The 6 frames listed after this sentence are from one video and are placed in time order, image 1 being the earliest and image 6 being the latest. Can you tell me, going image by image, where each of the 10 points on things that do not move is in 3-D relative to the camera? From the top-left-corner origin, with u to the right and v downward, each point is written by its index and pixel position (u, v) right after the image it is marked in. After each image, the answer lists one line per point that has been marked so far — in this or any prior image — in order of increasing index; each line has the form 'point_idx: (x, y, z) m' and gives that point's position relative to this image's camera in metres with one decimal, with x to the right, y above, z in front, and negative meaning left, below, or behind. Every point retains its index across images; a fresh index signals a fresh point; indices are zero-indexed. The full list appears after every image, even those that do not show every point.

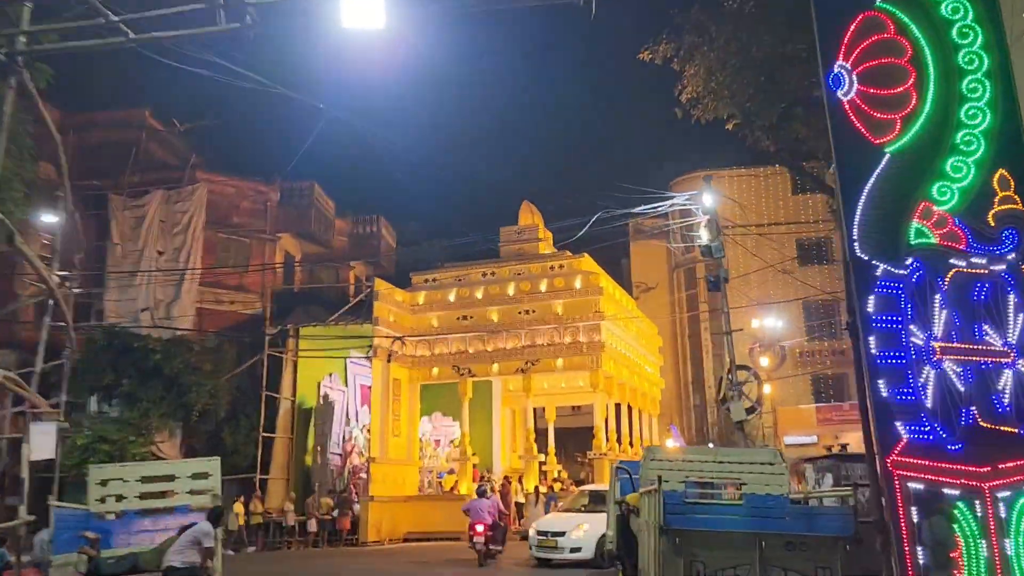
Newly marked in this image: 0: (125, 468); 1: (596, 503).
0: (-4.6, -2.1, +9.9) m
1: (+1.5, -3.8, +14.7) m
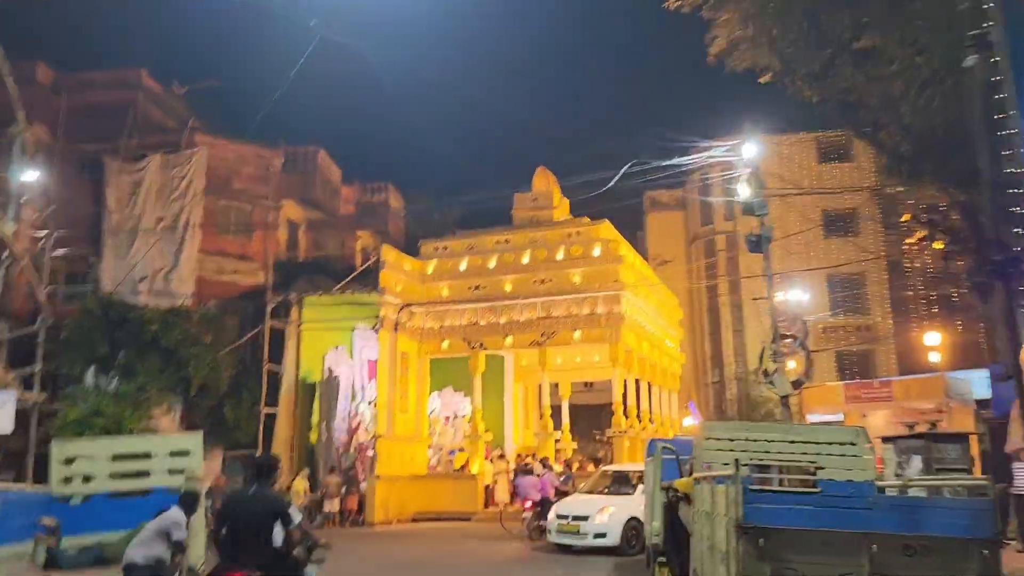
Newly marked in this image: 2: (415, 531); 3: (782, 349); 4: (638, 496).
0: (-4.4, -1.6, +8.7) m
1: (+1.7, -3.2, +13.5) m
2: (-2.1, -5.4, +18.6) m
3: (+3.7, -0.9, +11.4) m
4: (+2.0, -3.2, +12.9) m
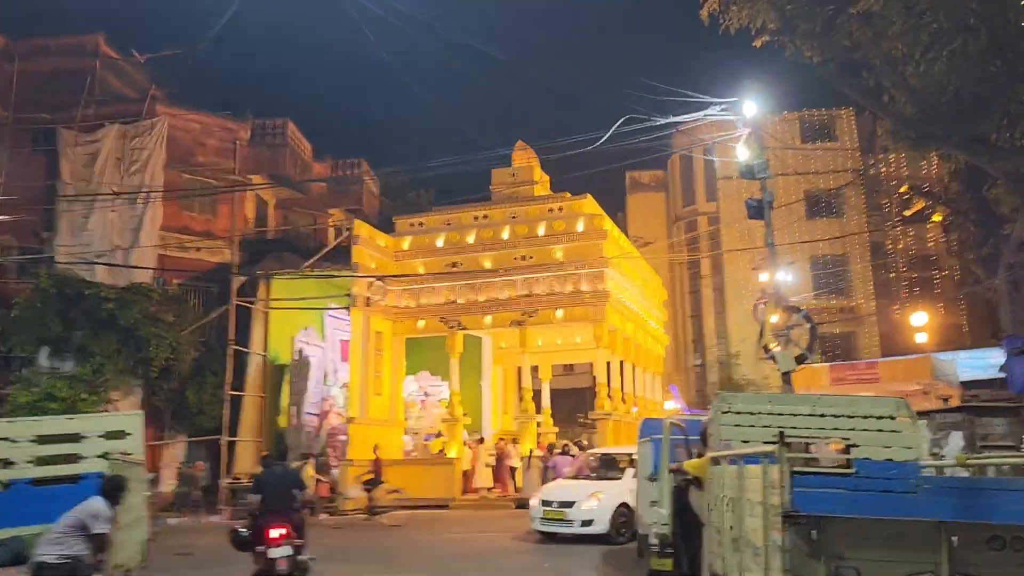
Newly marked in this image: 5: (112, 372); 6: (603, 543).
0: (-4.5, -1.3, +7.7) m
1: (+1.4, -2.7, +12.7) m
2: (-2.5, -4.9, +17.7) m
3: (+3.5, -0.5, +10.6) m
4: (+1.7, -2.8, +12.1) m
5: (-9.3, -2.0, +19.3) m
6: (+1.3, -3.7, +12.0) m
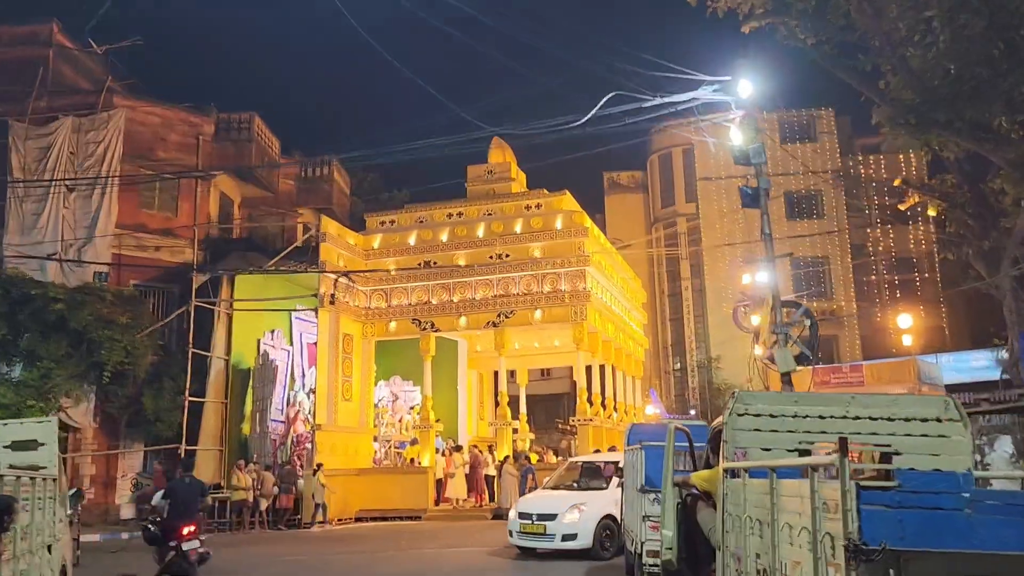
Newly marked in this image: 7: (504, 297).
0: (-4.7, -1.2, +6.6) m
1: (+1.1, -2.7, +11.8) m
2: (-3.0, -4.9, +16.7) m
3: (+3.2, -0.4, +9.8) m
4: (+1.4, -2.7, +11.2) m
5: (-9.8, -1.9, +18.1) m
6: (+1.0, -3.6, +11.1) m
7: (-0.2, -0.2, +19.8) m
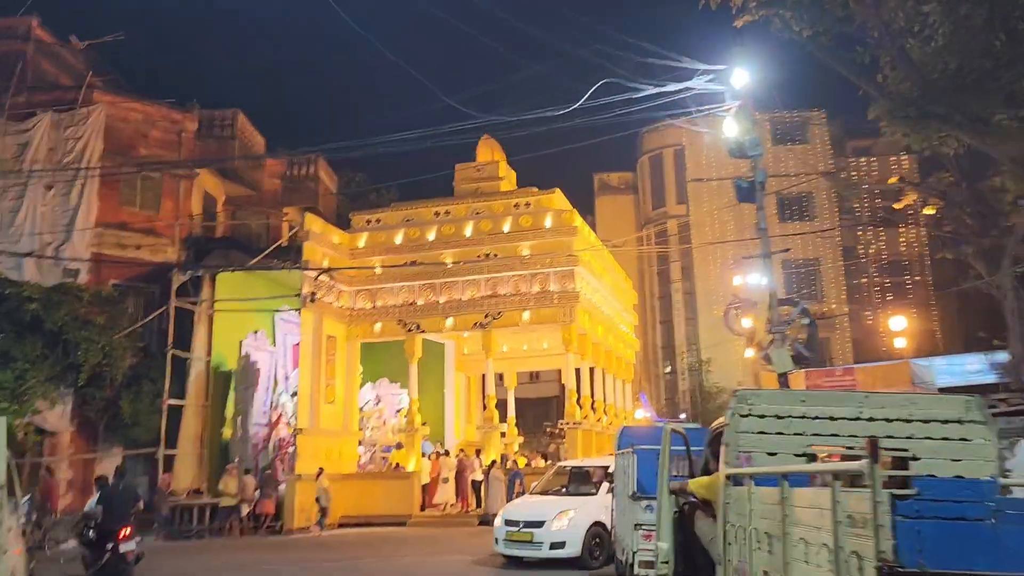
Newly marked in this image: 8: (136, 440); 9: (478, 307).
0: (-4.8, -1.1, +6.2) m
1: (+0.9, -2.7, +11.4) m
2: (-3.3, -4.9, +16.2) m
3: (+3.0, -0.3, +9.4) m
4: (+1.2, -2.7, +10.8) m
5: (-10.1, -1.9, +17.5) m
6: (+0.8, -3.6, +10.7) m
7: (-0.5, -0.2, +19.4) m
8: (-8.9, -3.6, +19.6) m
9: (-0.8, -0.4, +19.4) m
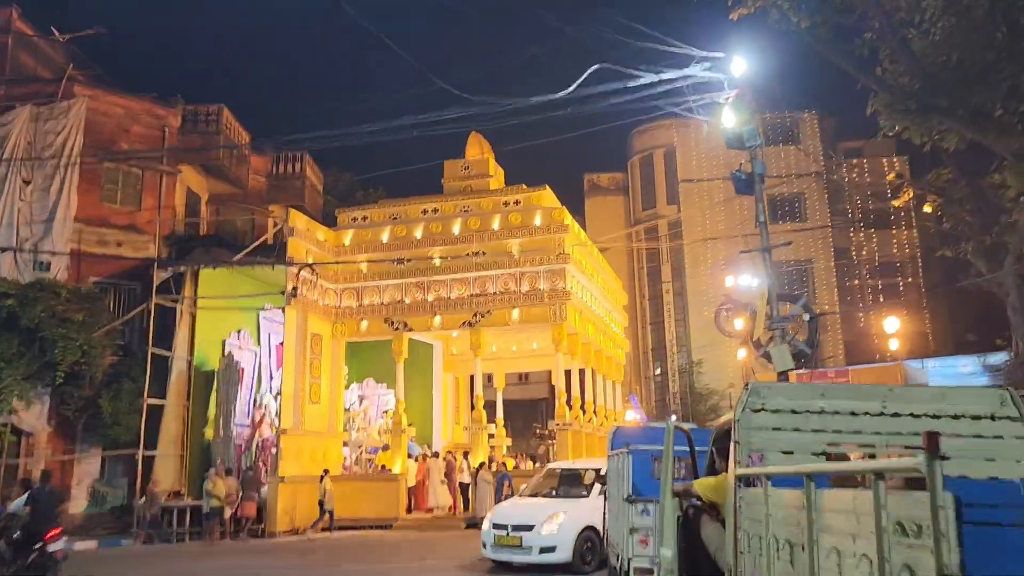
0: (-4.9, -1.0, +5.7) m
1: (+0.8, -2.6, +11.0) m
2: (-3.5, -4.8, +15.7) m
3: (+2.9, -0.3, +9.1) m
4: (+1.0, -2.7, +10.4) m
5: (-10.3, -1.8, +17.0) m
6: (+0.7, -3.5, +10.3) m
7: (-0.7, -0.2, +19.0) m
8: (-9.2, -3.5, +19.1) m
9: (-1.1, -0.4, +19.0) m
